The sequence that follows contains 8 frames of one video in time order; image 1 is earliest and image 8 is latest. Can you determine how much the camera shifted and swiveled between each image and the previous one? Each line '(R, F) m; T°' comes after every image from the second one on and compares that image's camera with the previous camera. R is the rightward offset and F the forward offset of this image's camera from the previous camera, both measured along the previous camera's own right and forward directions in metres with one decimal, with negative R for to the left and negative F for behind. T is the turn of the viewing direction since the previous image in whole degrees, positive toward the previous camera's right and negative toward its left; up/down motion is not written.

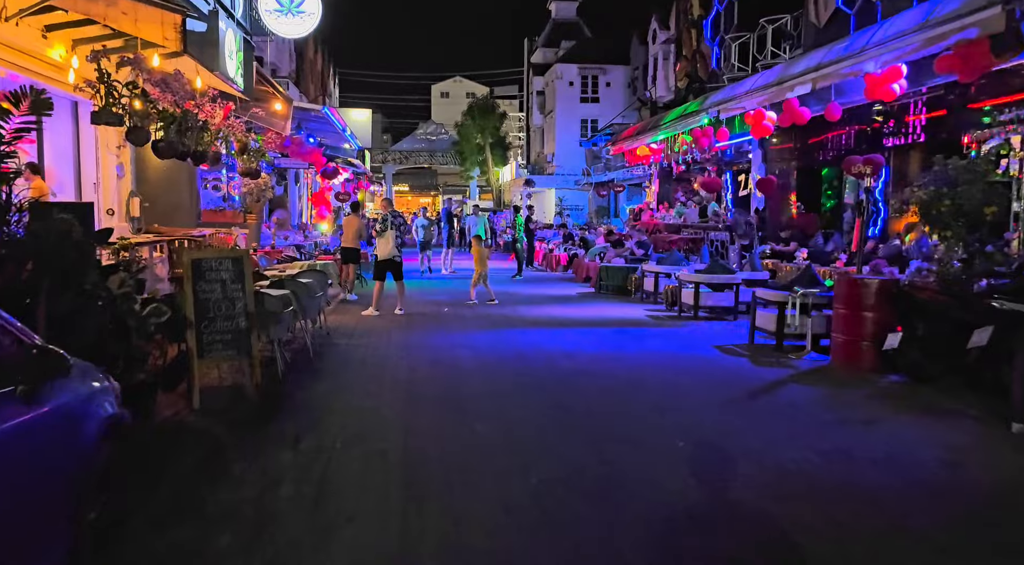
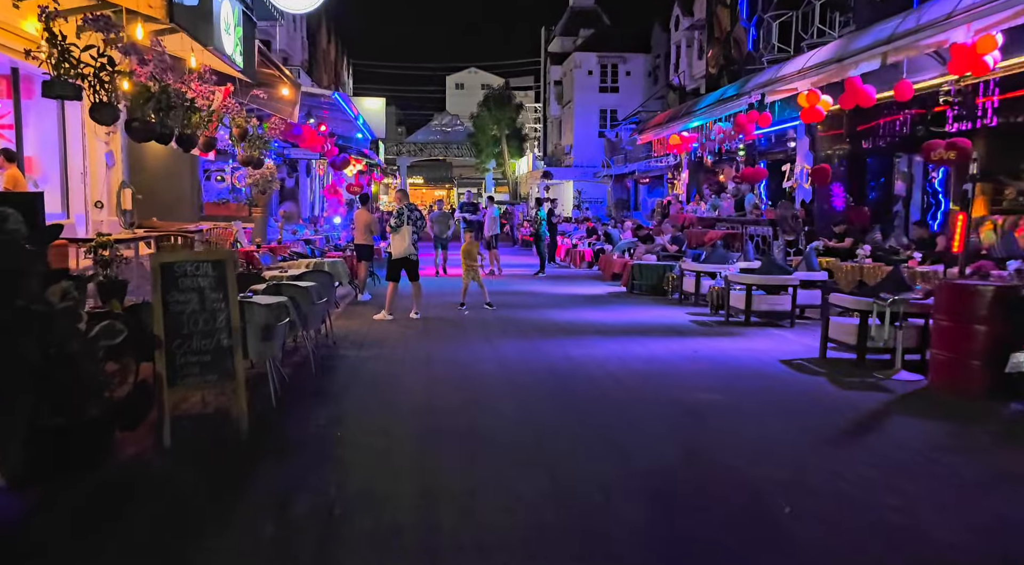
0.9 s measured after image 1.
(-0.2, +1.2) m; -1°
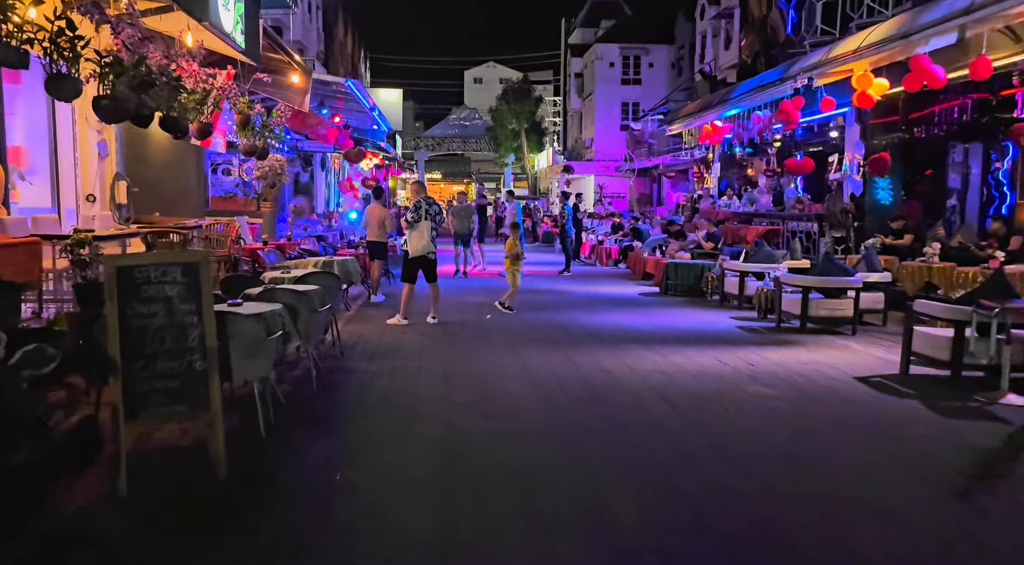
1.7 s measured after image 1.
(-0.1, +1.0) m; -1°
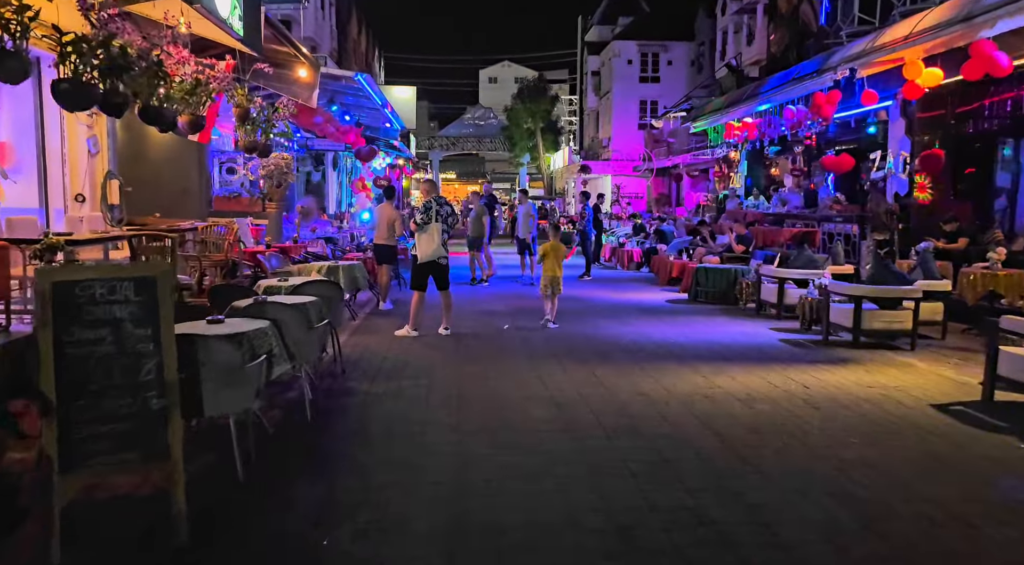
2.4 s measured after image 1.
(-0.1, +0.8) m; -1°
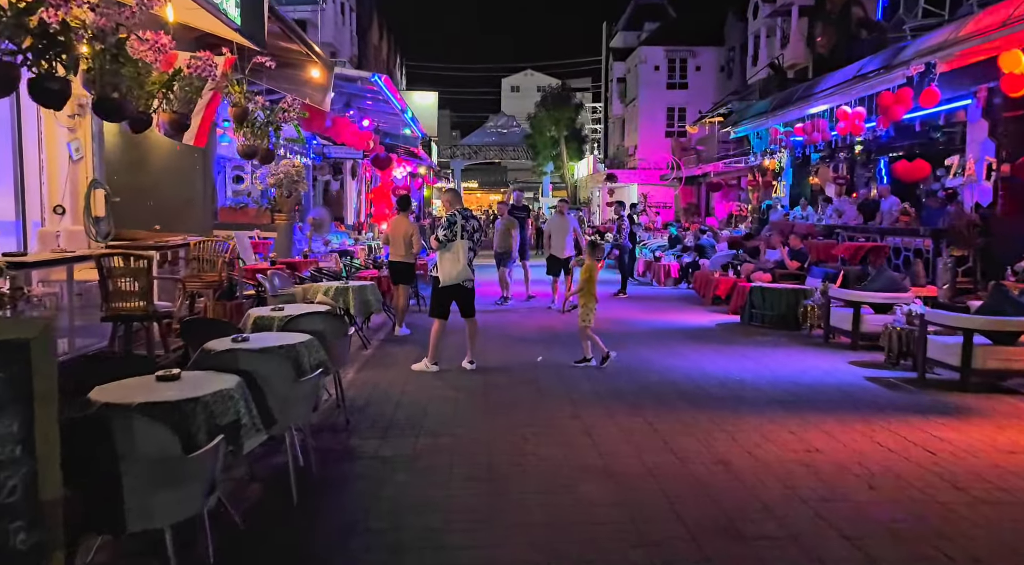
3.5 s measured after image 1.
(-0.1, +1.3) m; -2°
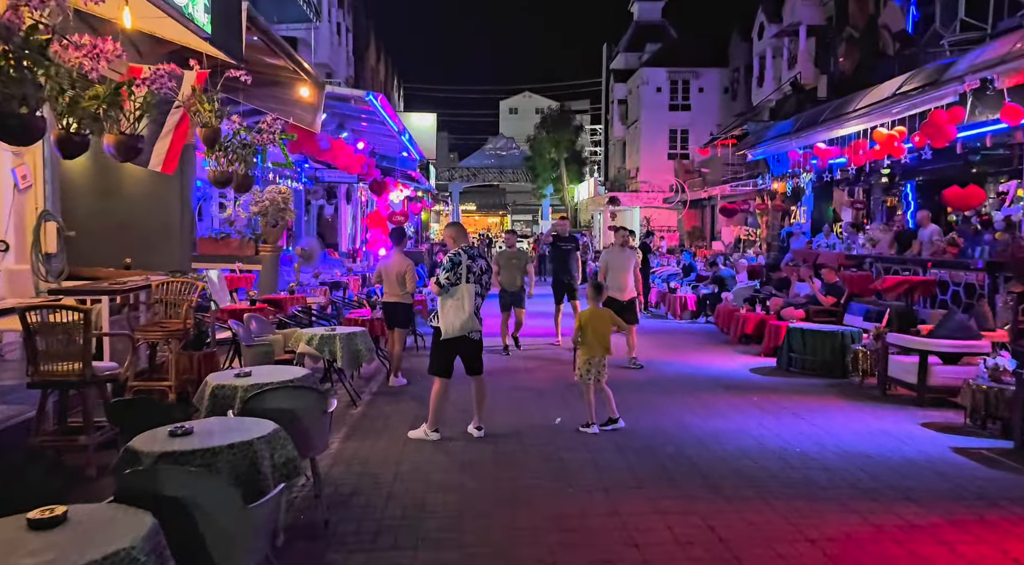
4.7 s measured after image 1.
(-0.1, +1.2) m; 0°
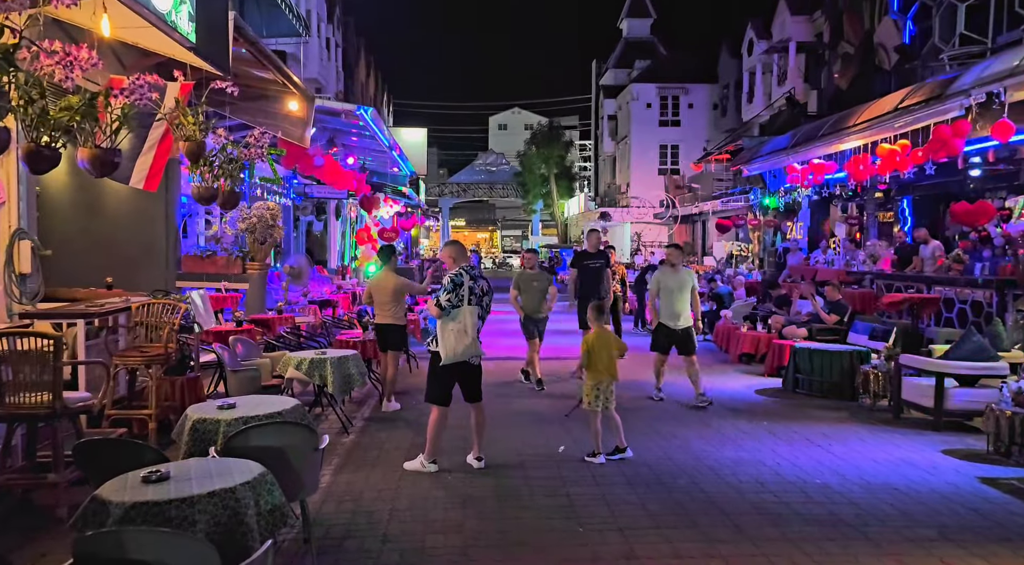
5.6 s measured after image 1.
(-0.1, +0.3) m; +1°
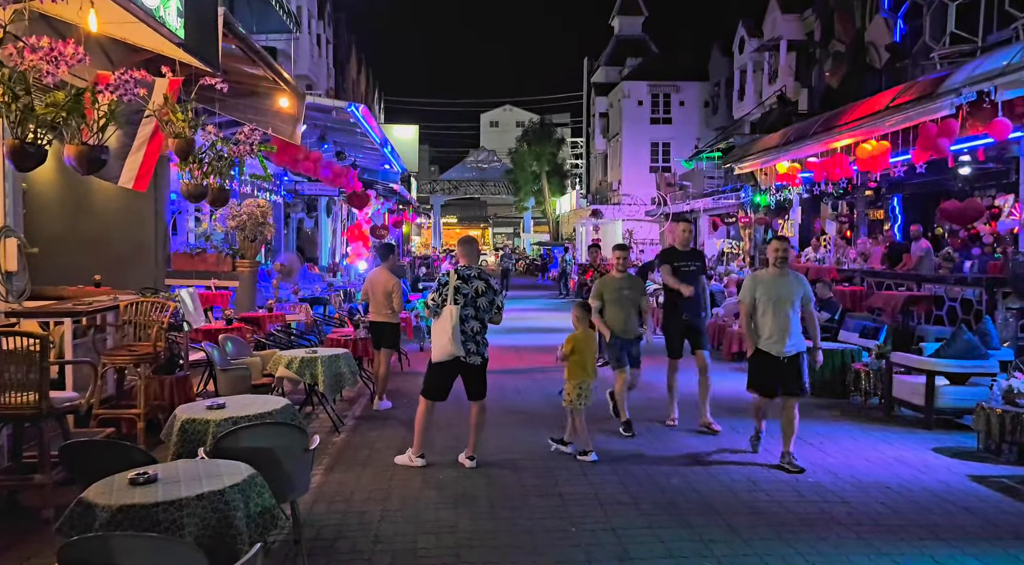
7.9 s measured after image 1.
(0.0, 0.0) m; +1°
